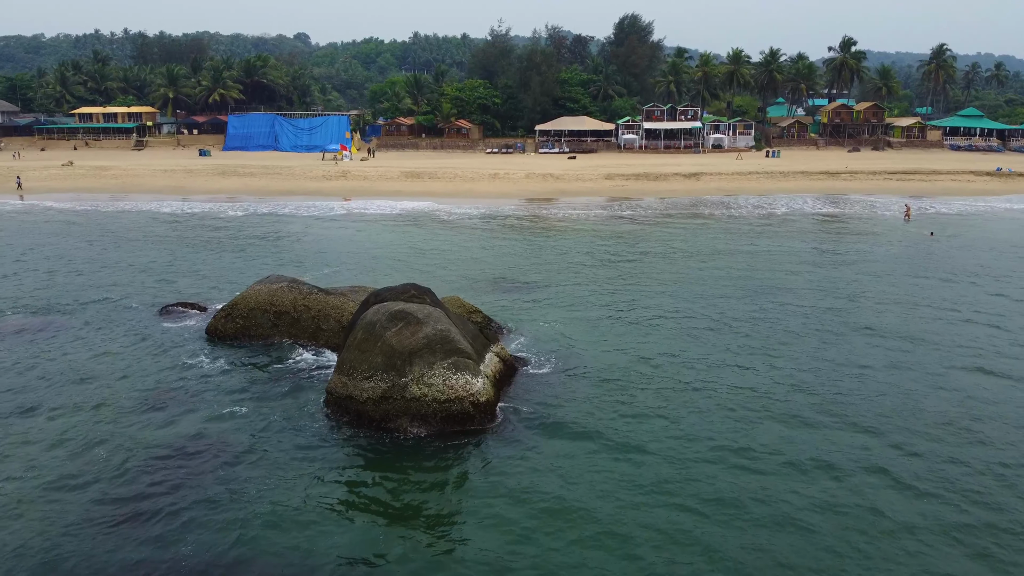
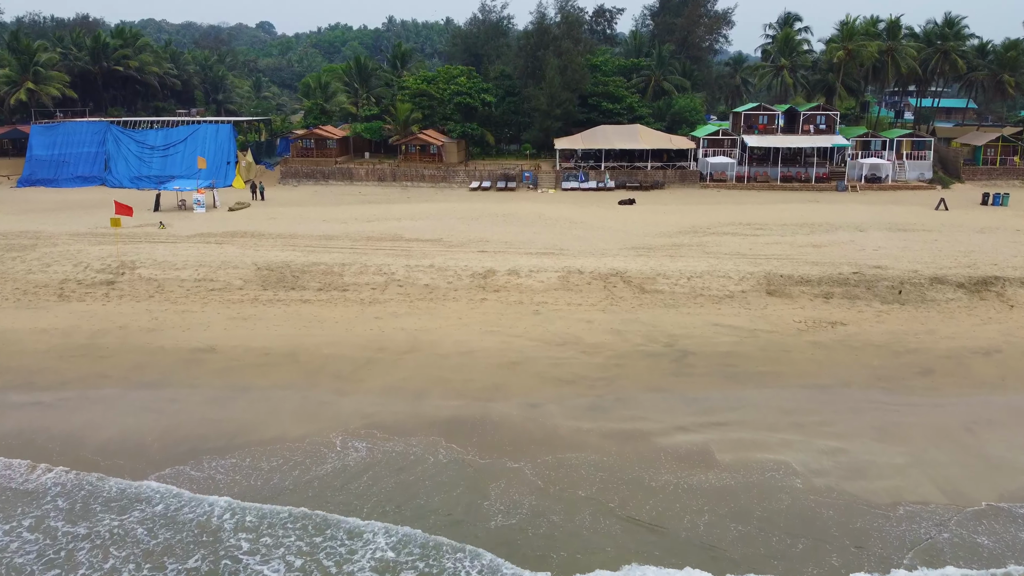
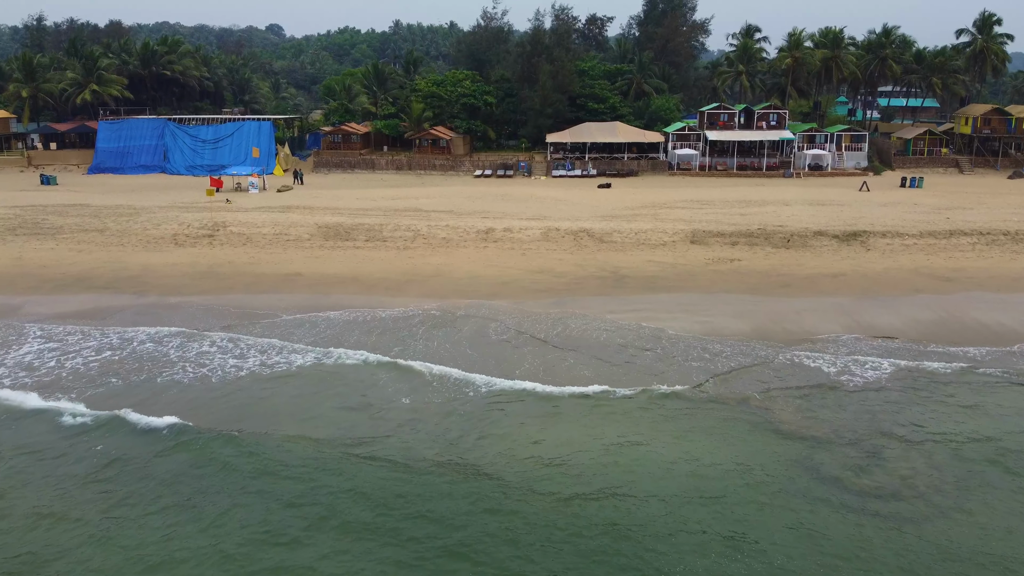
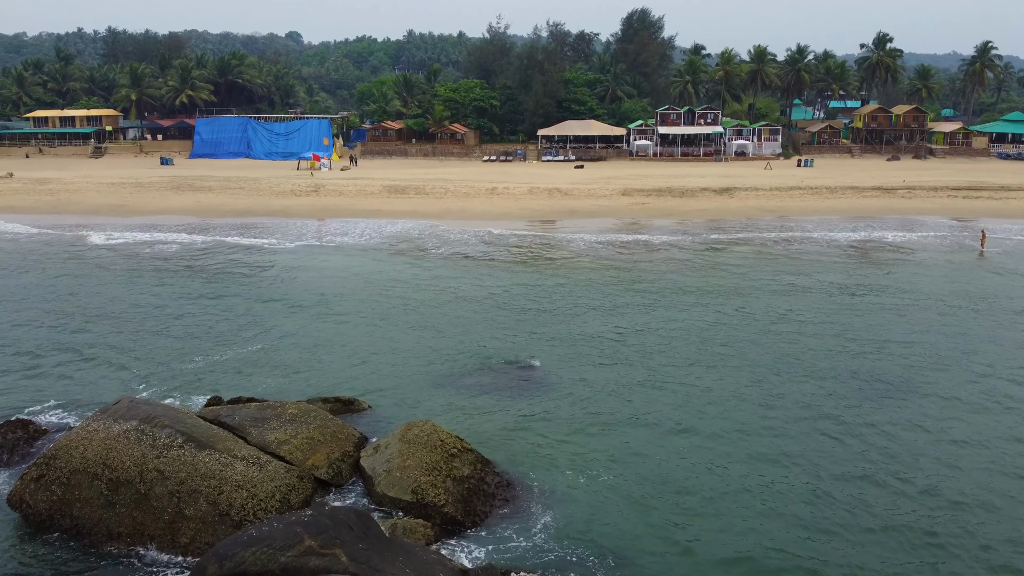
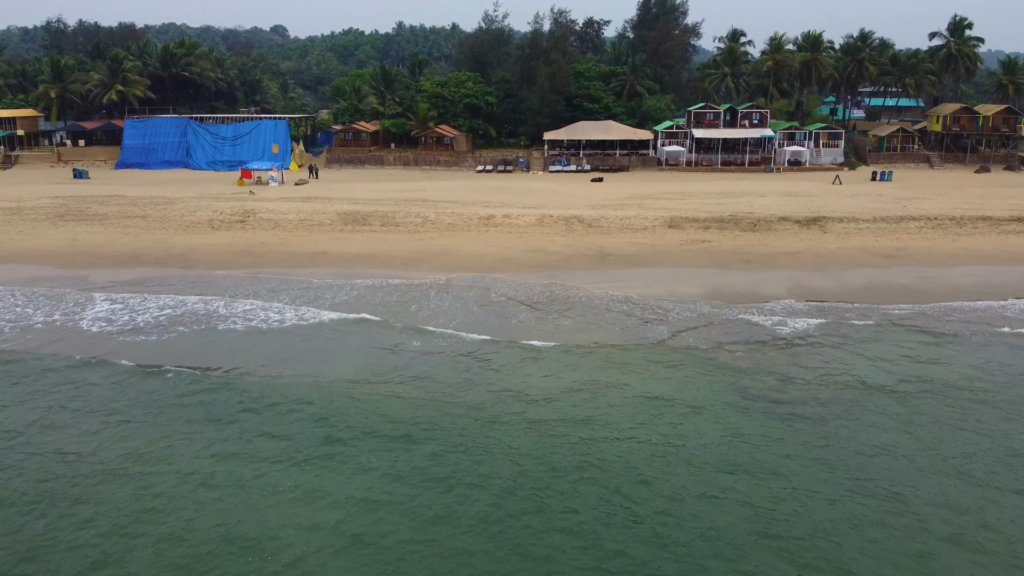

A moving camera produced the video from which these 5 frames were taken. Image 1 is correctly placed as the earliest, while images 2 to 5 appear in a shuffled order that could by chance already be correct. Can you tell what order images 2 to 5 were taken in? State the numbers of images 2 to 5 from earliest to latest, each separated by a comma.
4, 5, 3, 2
